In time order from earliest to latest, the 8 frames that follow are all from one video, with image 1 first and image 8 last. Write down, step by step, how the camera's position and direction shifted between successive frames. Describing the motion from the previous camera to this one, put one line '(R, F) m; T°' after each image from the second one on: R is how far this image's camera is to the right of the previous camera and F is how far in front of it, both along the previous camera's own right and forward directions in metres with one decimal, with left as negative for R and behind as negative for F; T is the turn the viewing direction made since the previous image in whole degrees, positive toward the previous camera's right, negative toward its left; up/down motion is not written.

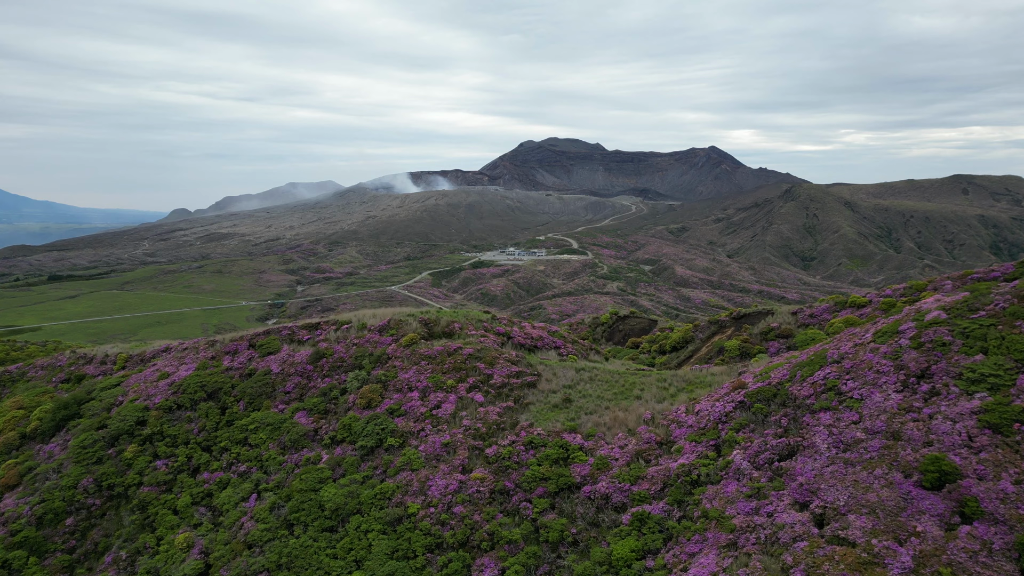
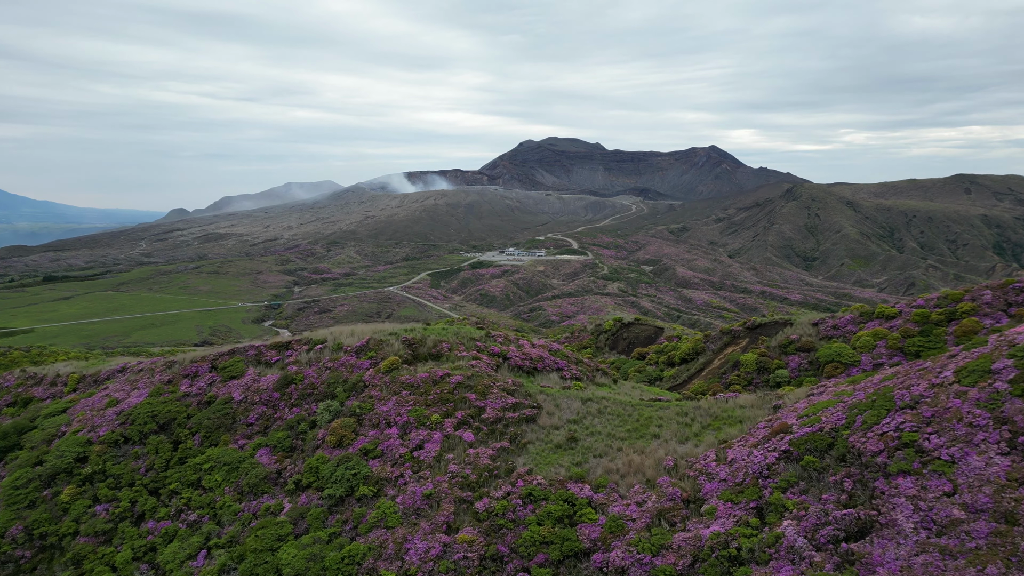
(+0.1, +2.8) m; 0°
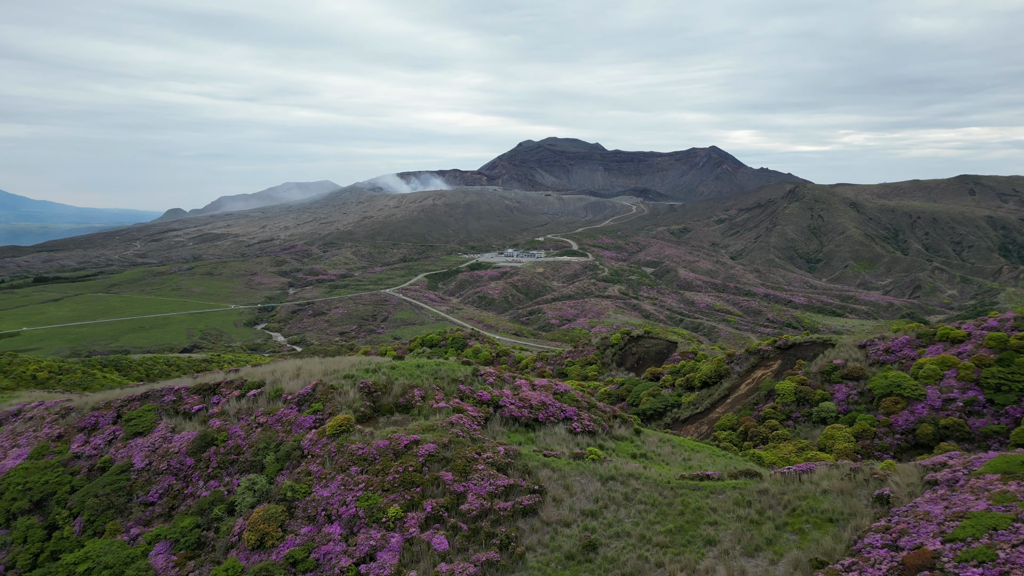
(+0.1, +4.9) m; 0°
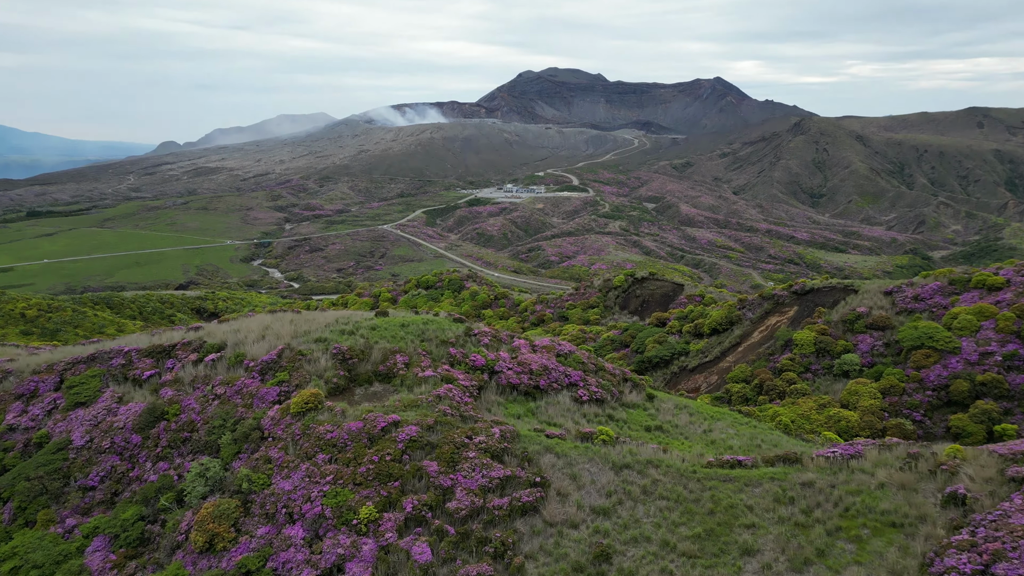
(0.0, +2.2) m; 0°
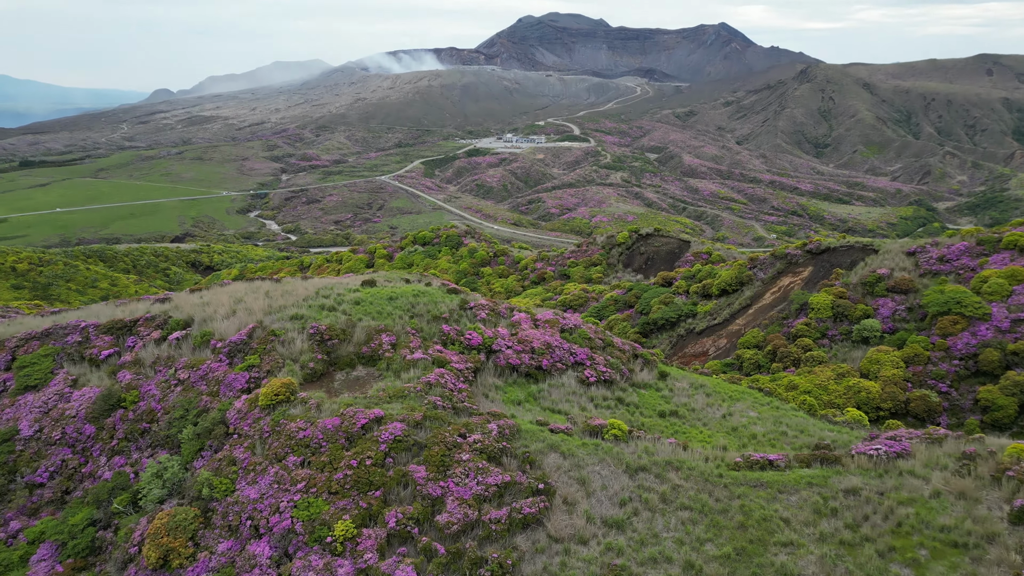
(0.0, +1.5) m; 0°
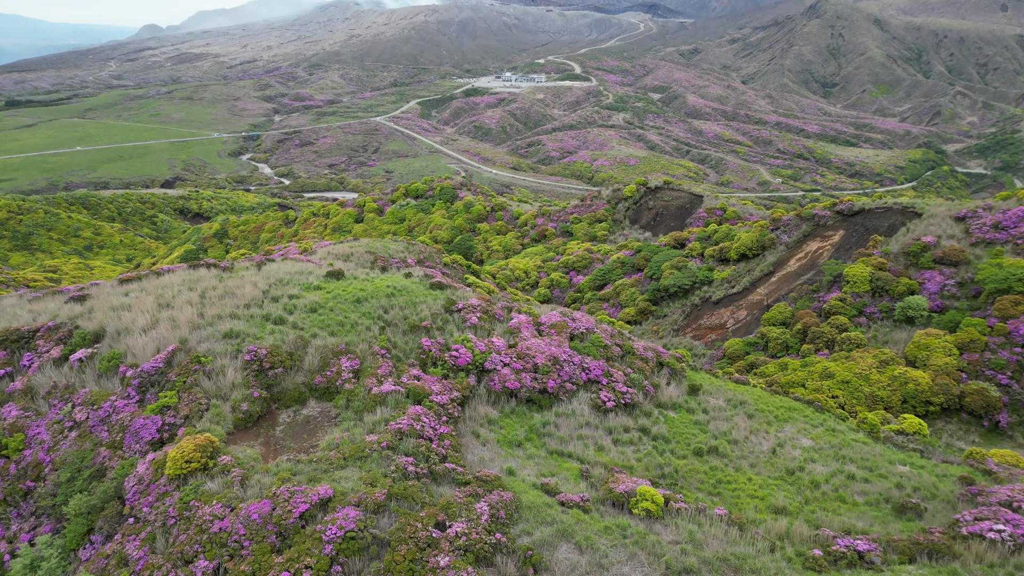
(0.0, +2.8) m; 0°
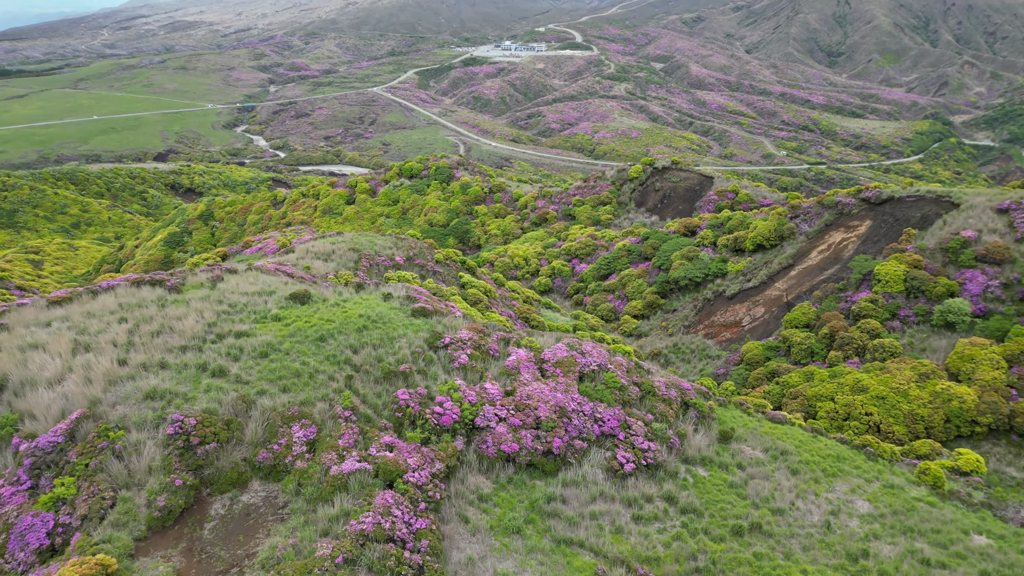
(0.0, +2.0) m; 0°
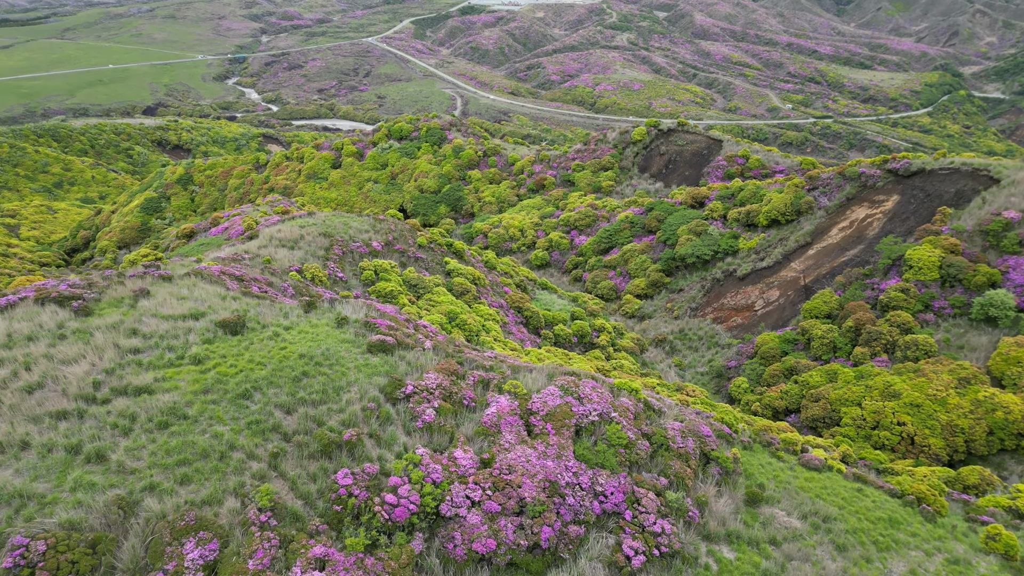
(+0.2, +2.0) m; 0°
